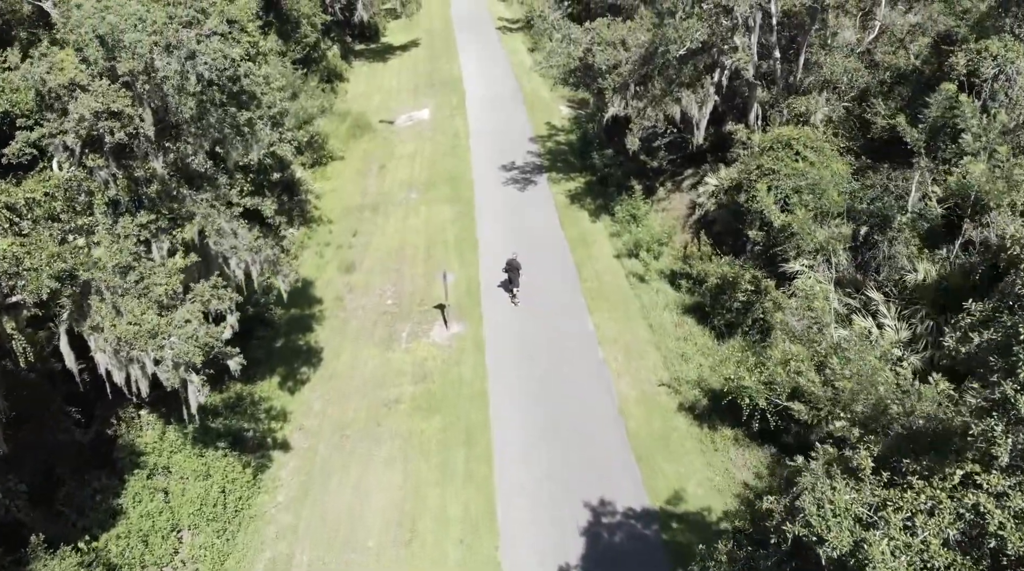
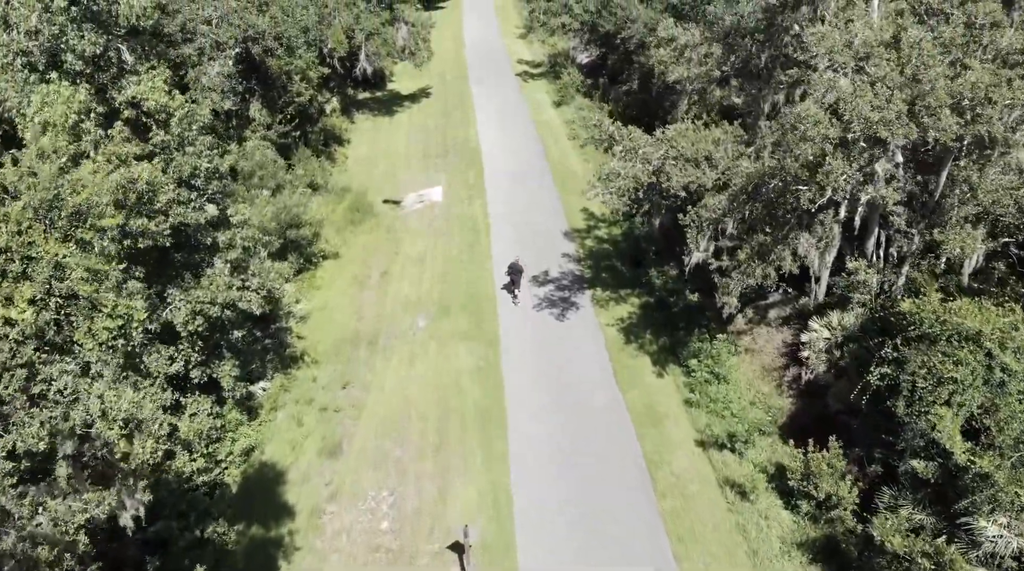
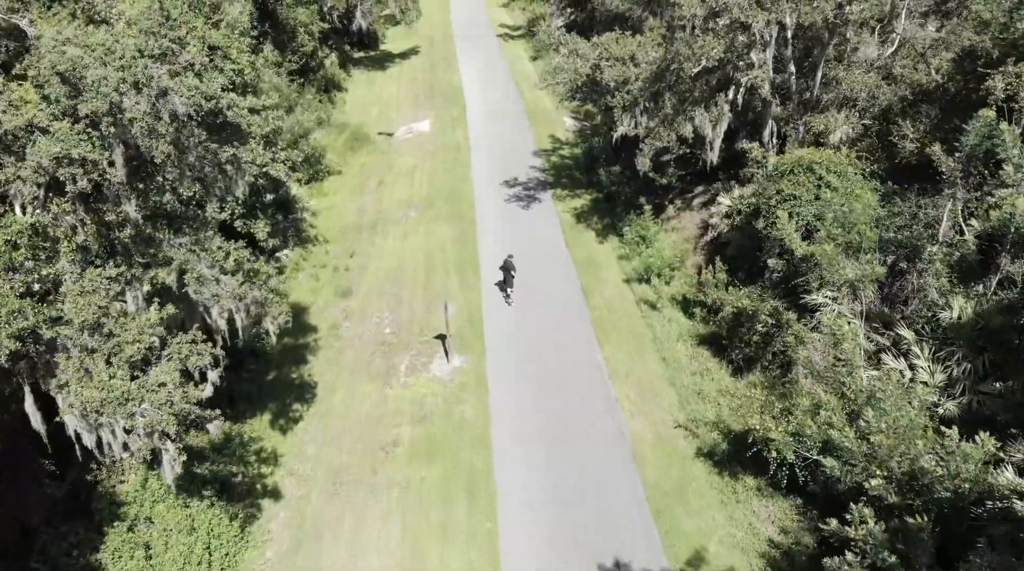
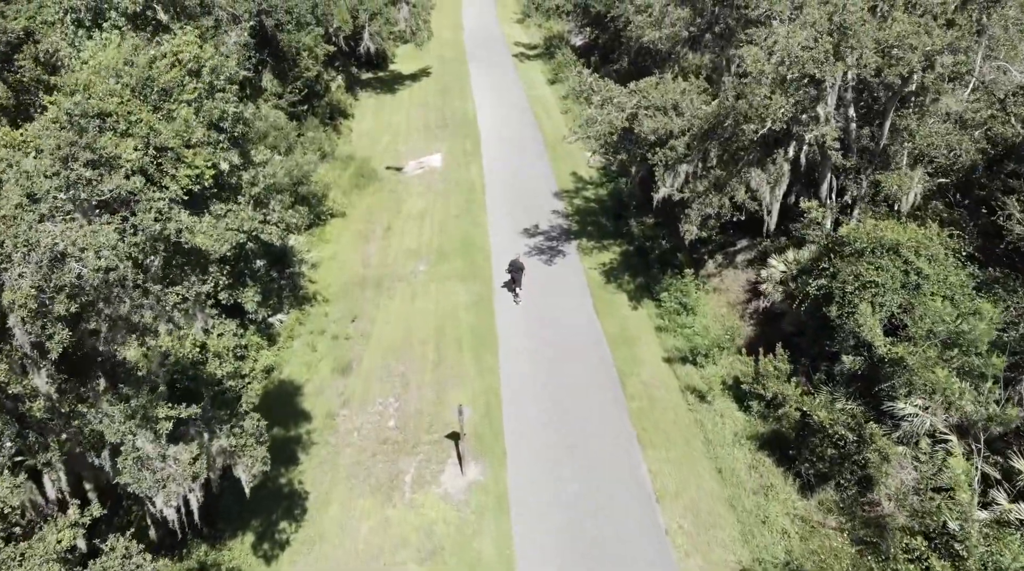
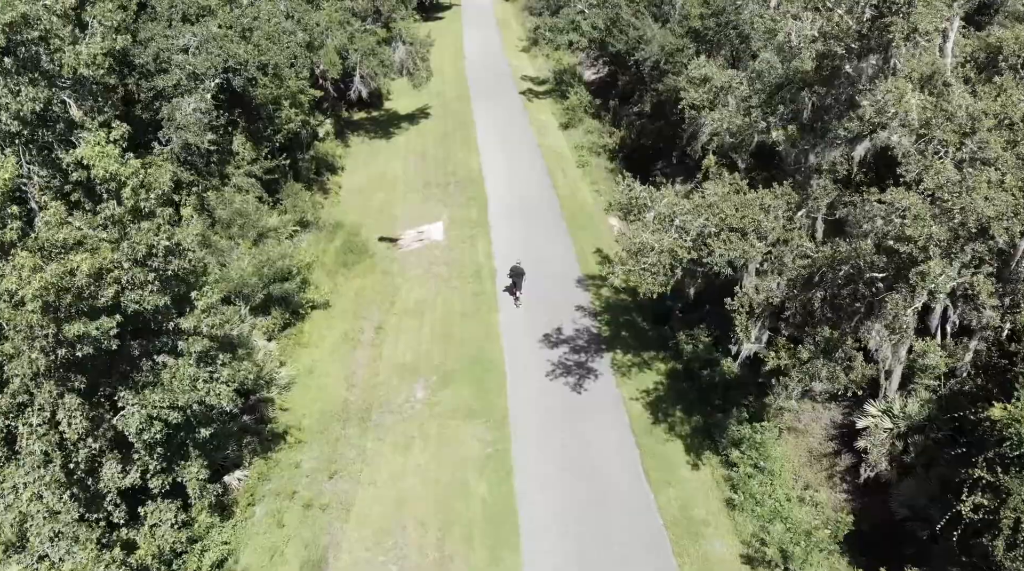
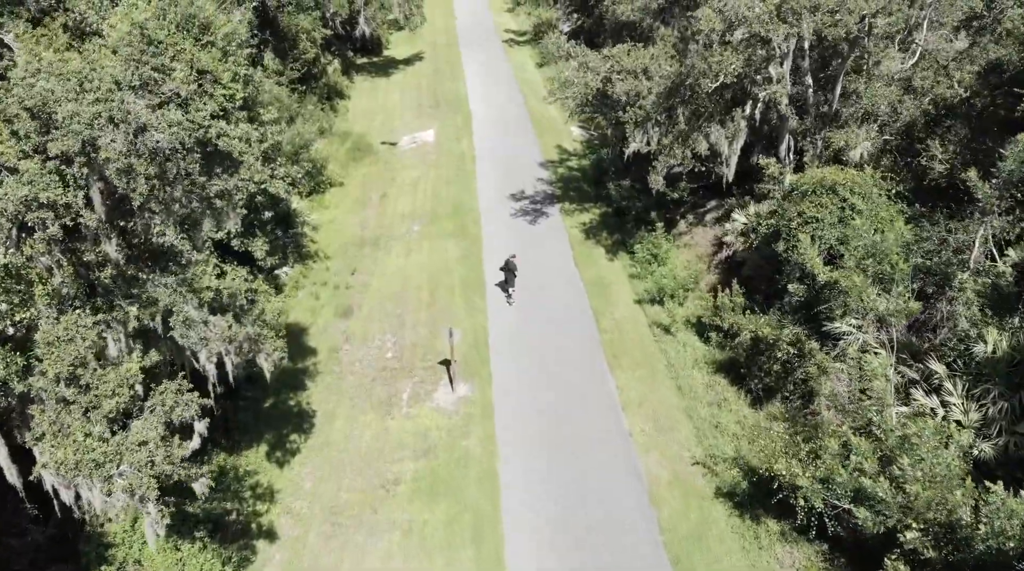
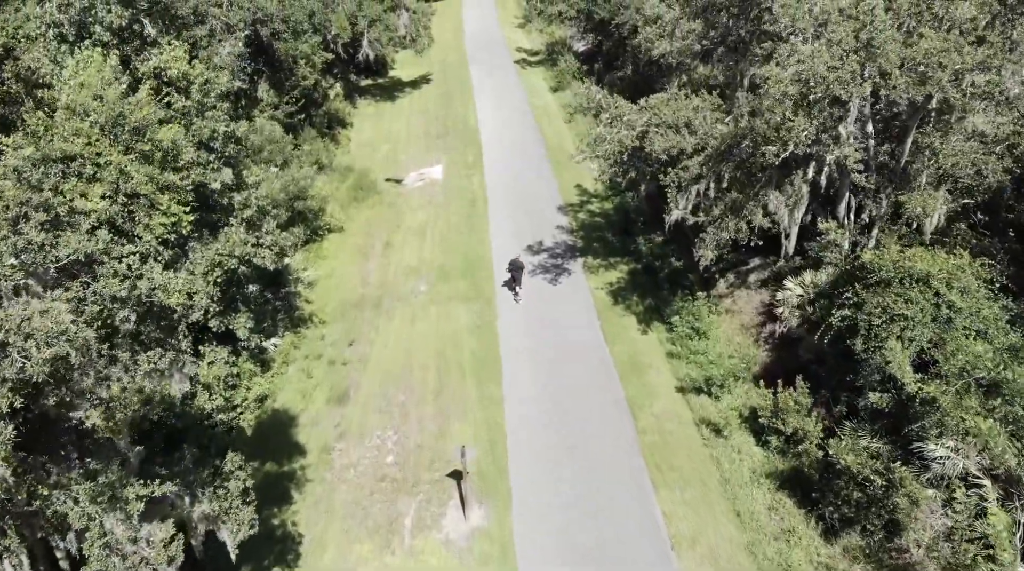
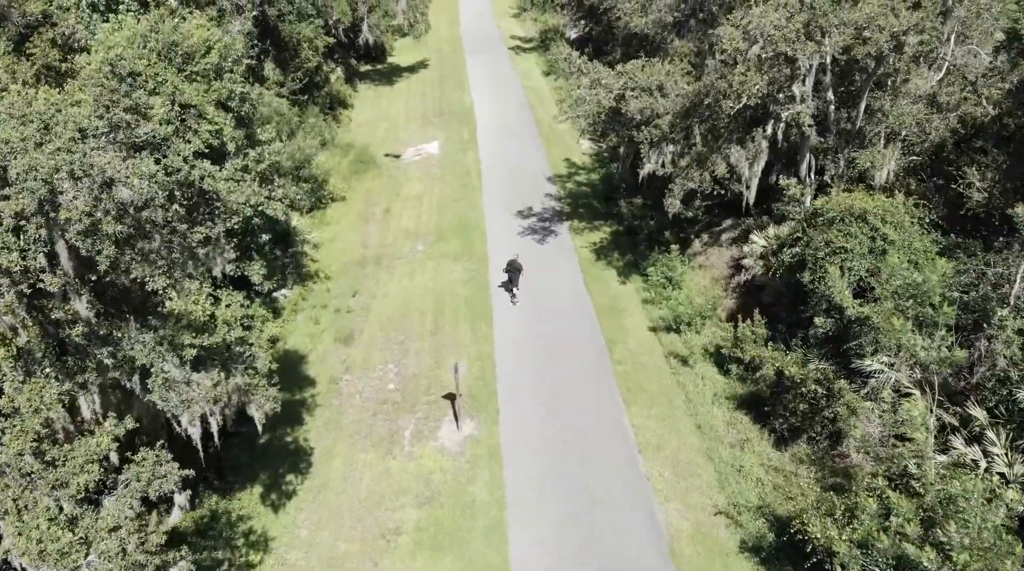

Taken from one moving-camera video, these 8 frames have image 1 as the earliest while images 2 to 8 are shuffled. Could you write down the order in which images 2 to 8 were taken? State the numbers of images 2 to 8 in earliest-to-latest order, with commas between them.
3, 6, 8, 4, 7, 2, 5
